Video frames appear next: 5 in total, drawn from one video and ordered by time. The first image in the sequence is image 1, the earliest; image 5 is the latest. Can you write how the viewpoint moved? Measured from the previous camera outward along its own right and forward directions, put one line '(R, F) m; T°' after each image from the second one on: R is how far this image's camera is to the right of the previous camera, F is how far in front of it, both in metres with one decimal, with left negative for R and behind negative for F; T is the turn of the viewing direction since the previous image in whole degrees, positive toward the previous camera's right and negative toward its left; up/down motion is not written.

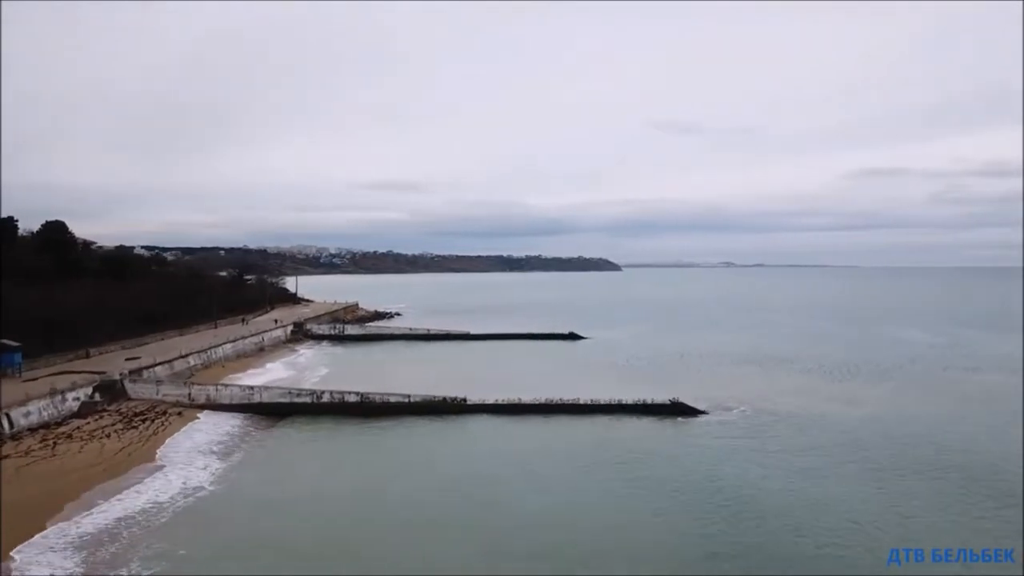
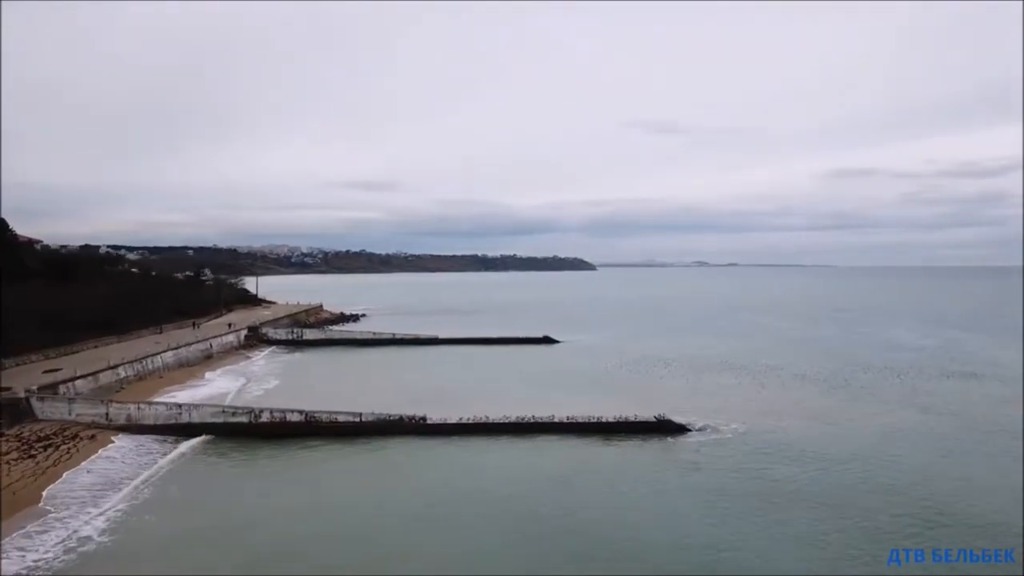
(+0.1, +1.7) m; +2°
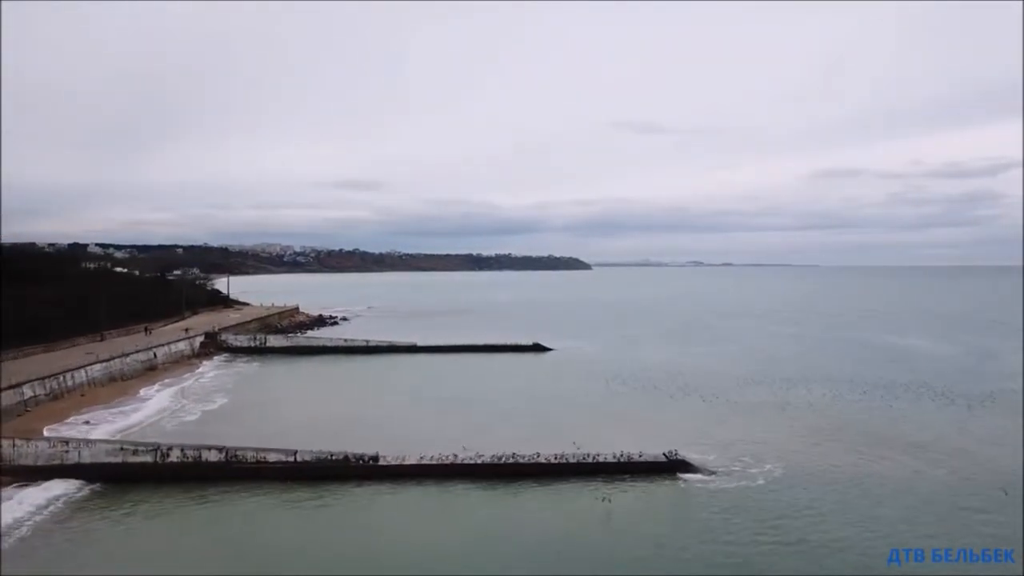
(+0.2, +2.6) m; +1°
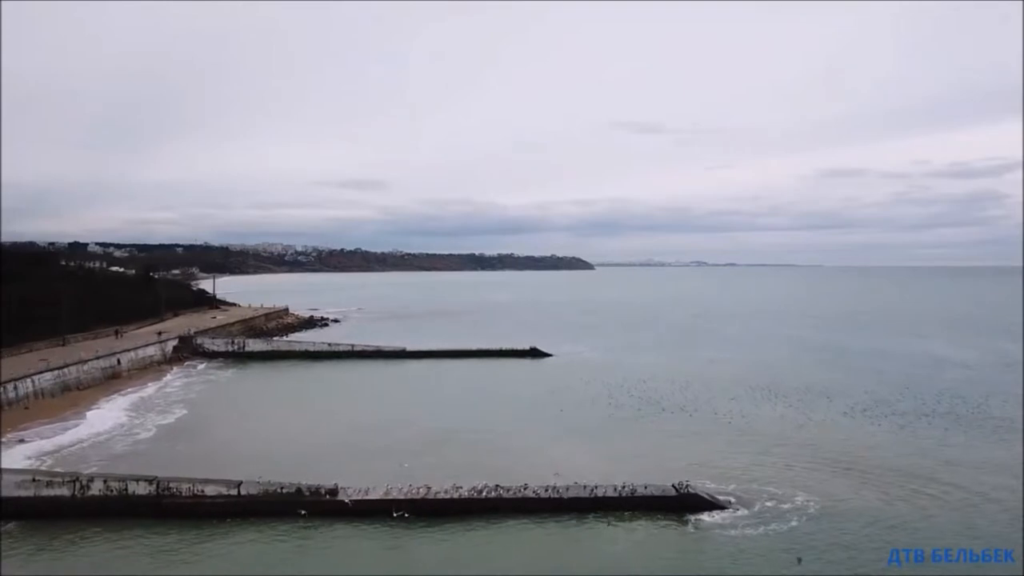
(+0.2, +1.6) m; 0°
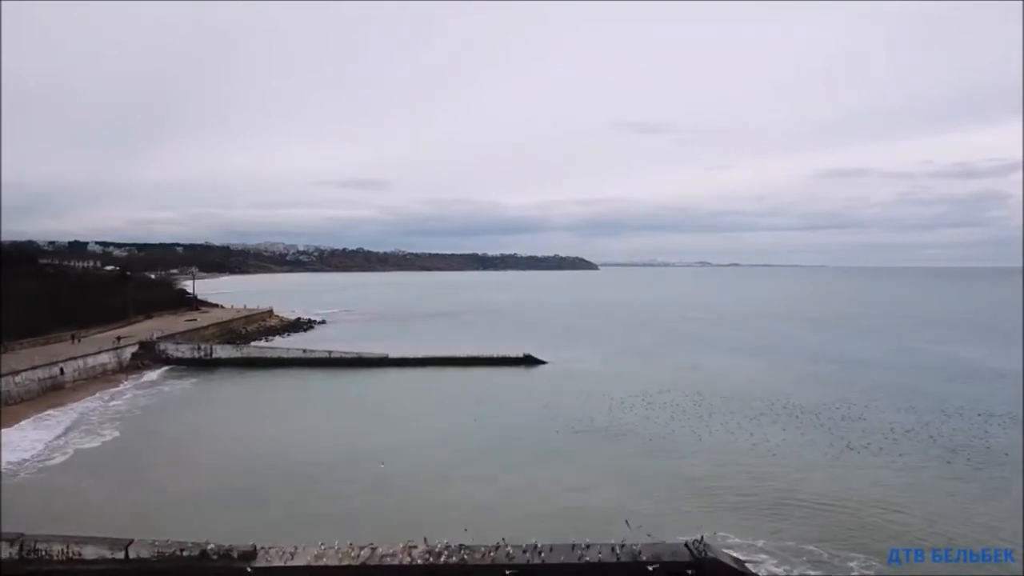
(+0.3, +2.0) m; 0°
